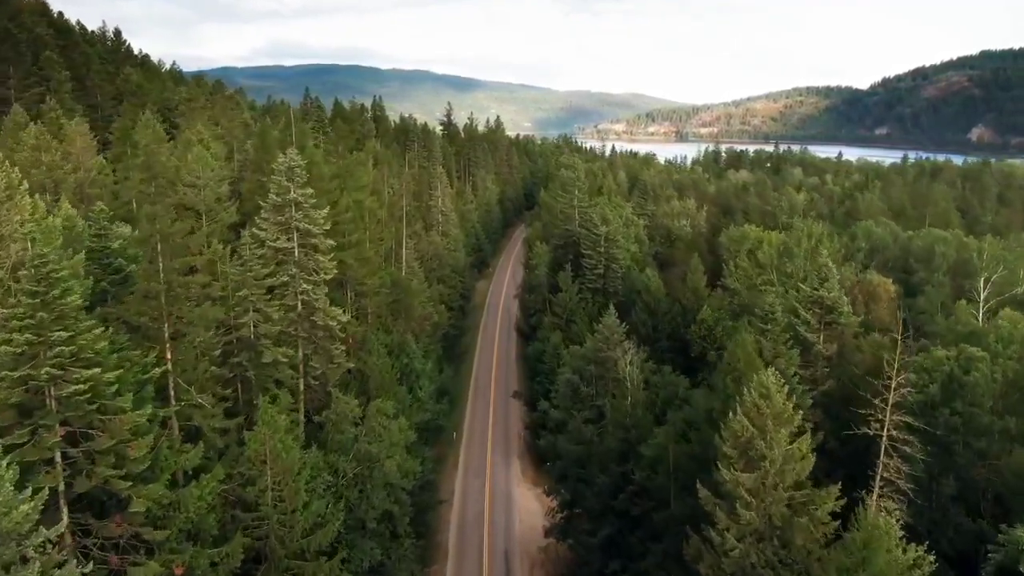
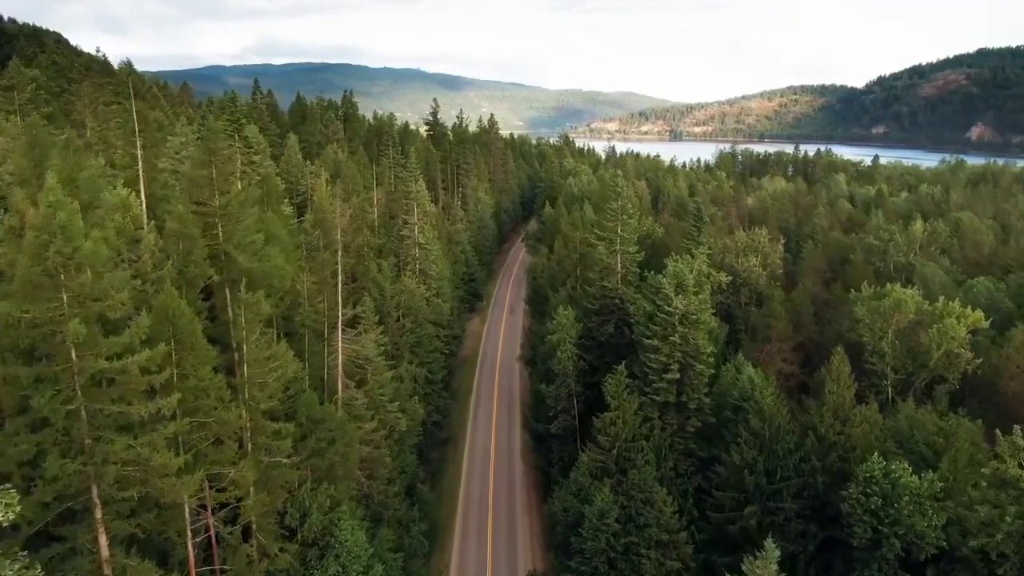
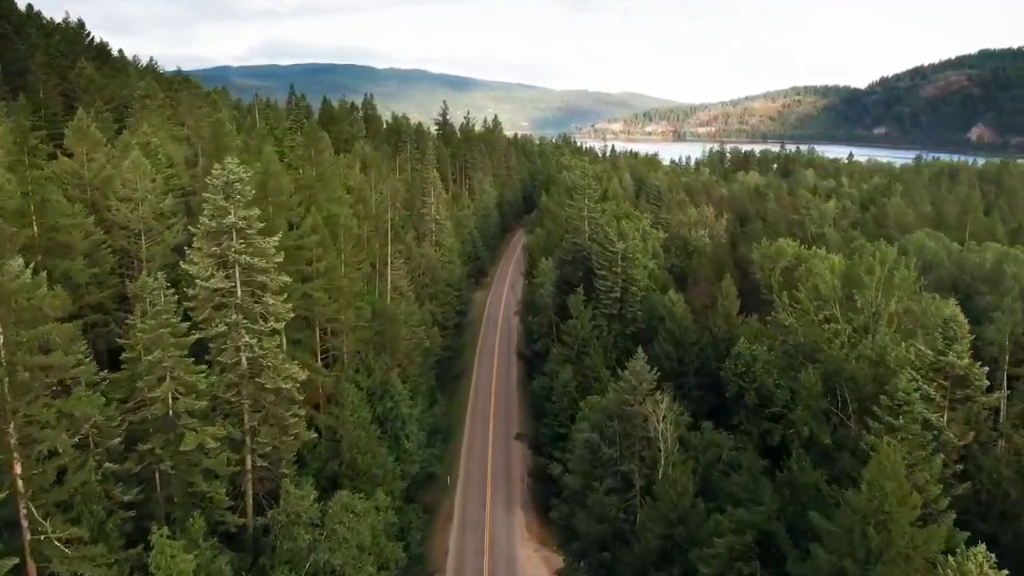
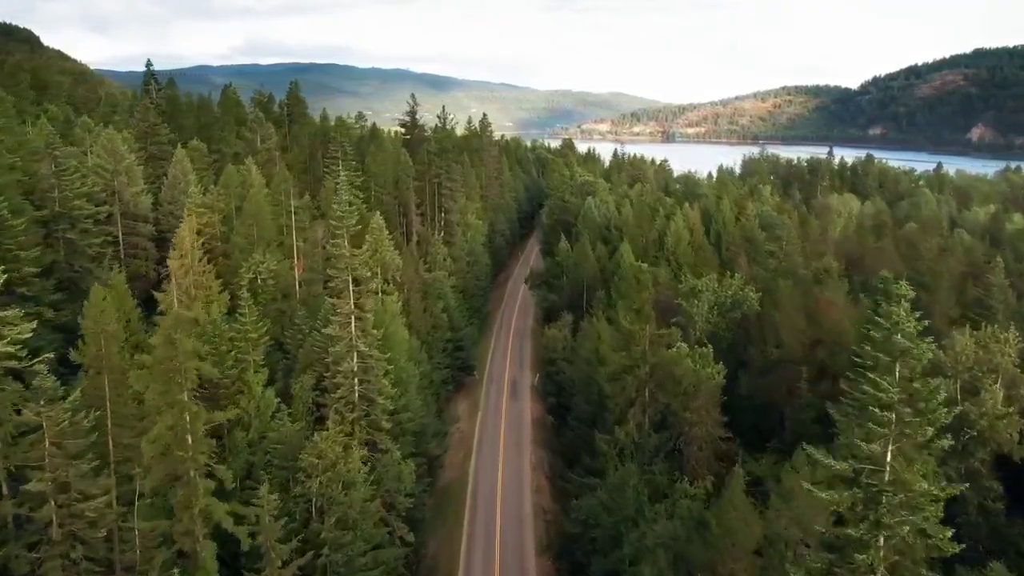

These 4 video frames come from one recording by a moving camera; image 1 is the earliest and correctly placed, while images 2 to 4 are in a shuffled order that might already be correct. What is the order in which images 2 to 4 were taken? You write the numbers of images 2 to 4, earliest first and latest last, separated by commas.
3, 2, 4
